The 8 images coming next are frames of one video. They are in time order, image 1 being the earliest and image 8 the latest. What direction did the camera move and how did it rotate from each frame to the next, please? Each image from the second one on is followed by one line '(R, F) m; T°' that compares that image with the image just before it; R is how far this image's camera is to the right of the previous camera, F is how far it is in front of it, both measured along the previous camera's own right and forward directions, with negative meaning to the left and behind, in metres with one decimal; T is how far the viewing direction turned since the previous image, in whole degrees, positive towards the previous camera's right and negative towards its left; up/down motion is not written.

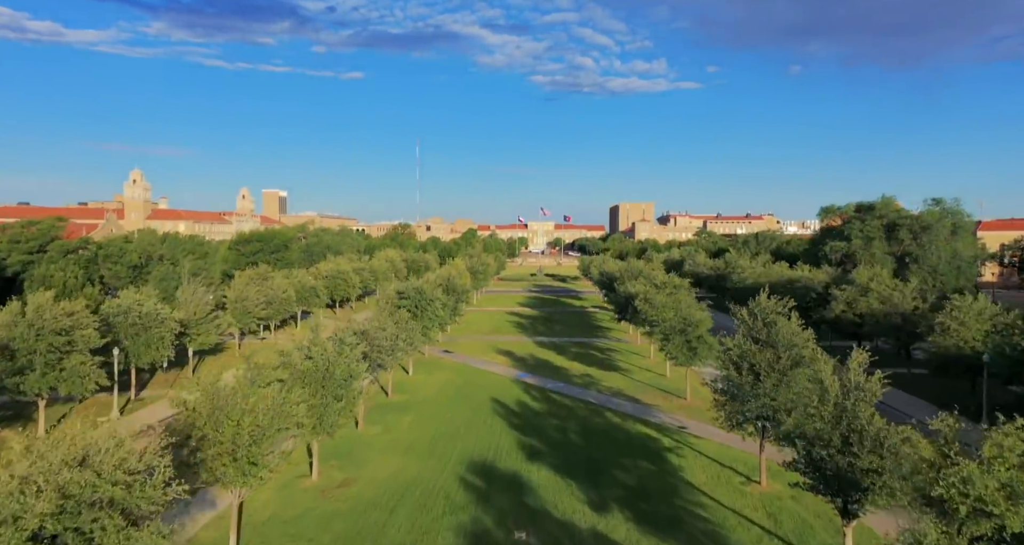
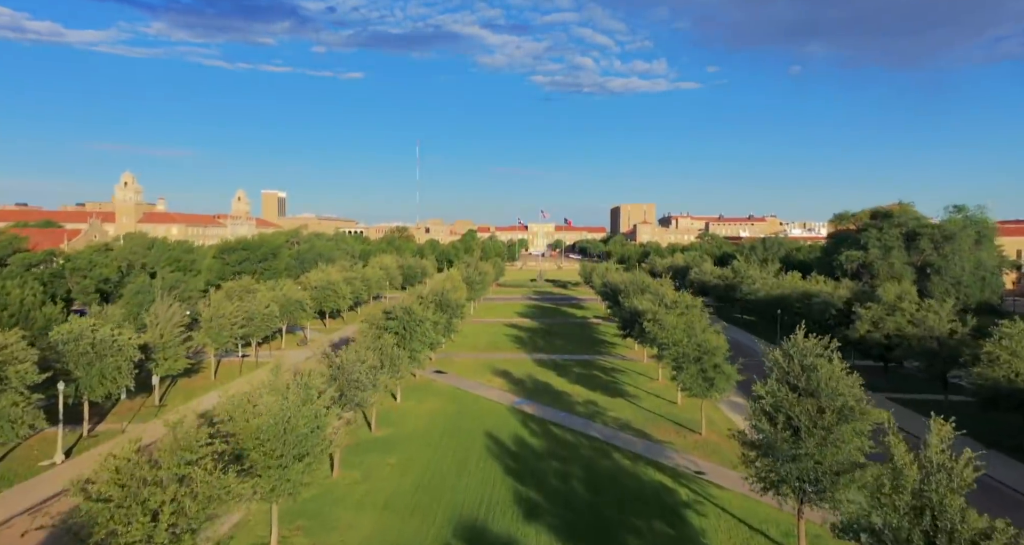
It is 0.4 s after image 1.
(+0.1, +2.0) m; 0°
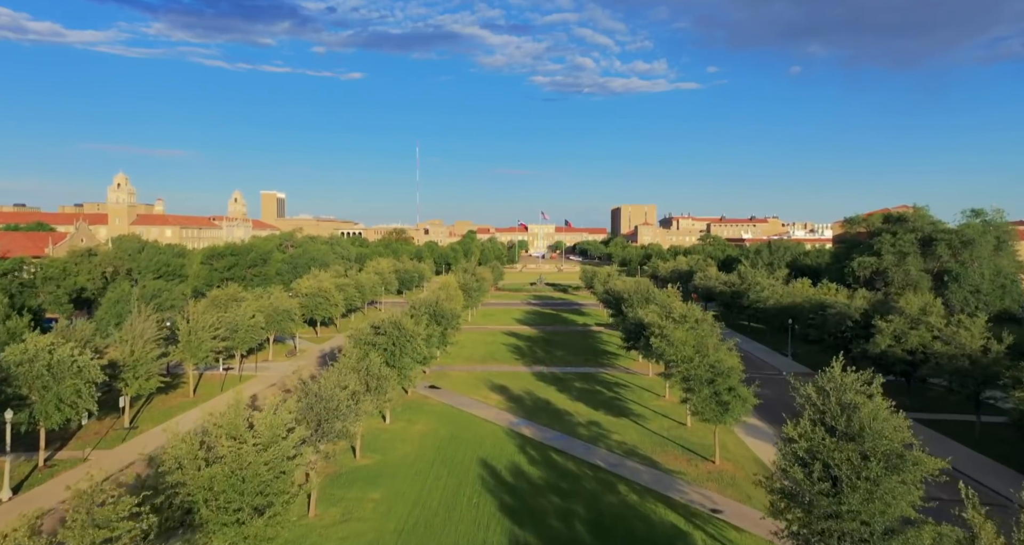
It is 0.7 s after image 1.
(+0.1, +1.5) m; 0°
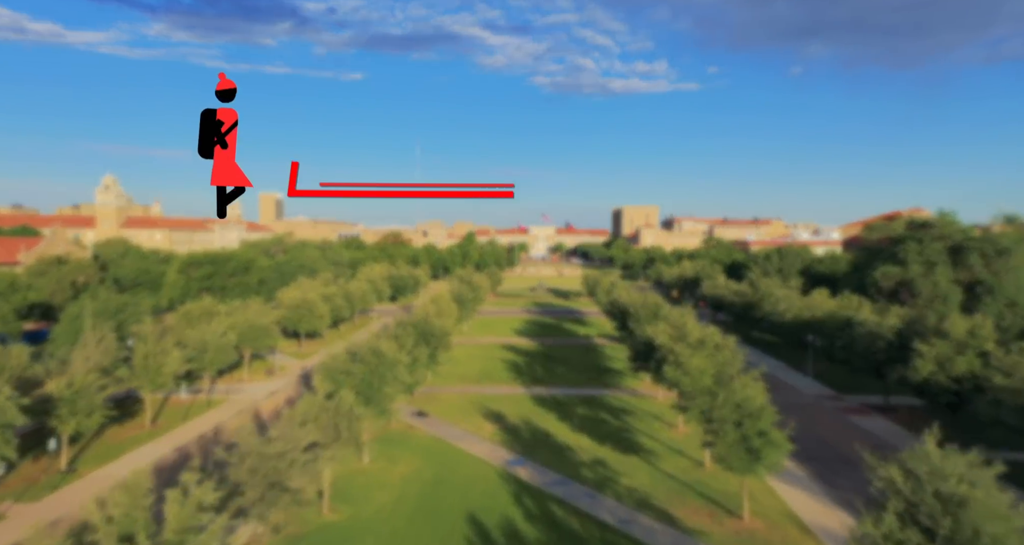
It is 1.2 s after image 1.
(+0.2, +2.5) m; 0°
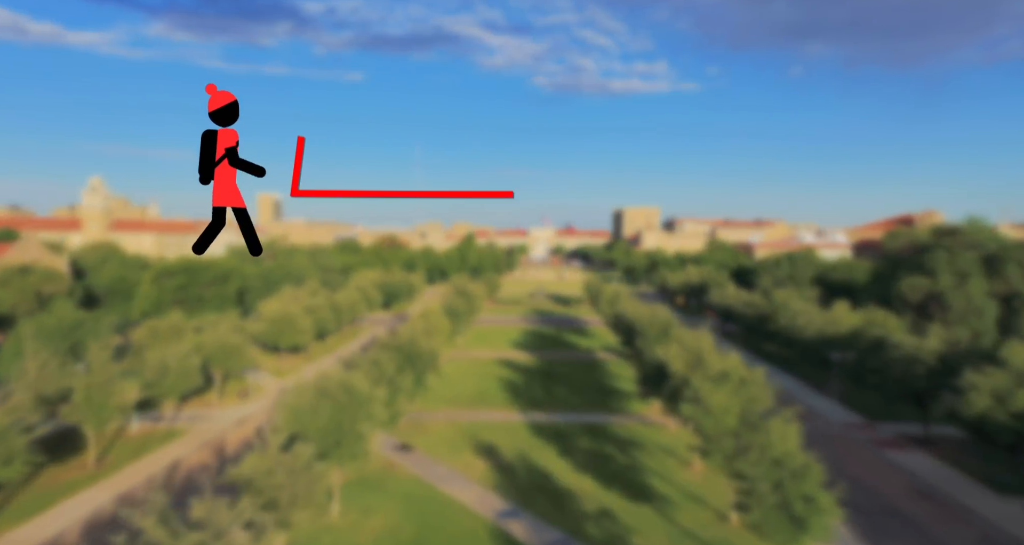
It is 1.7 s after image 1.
(+0.2, +2.6) m; 0°
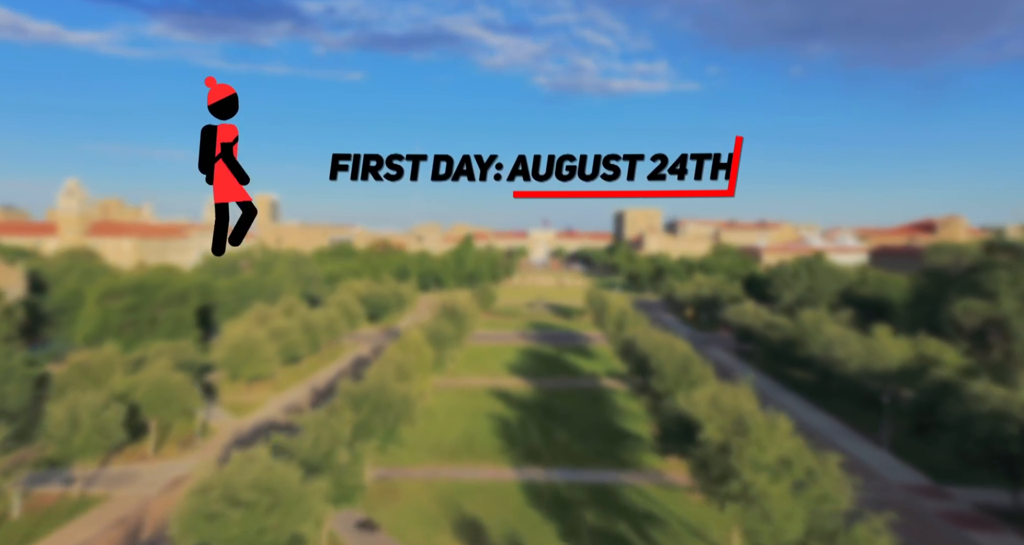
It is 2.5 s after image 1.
(+0.3, +4.2) m; 0°
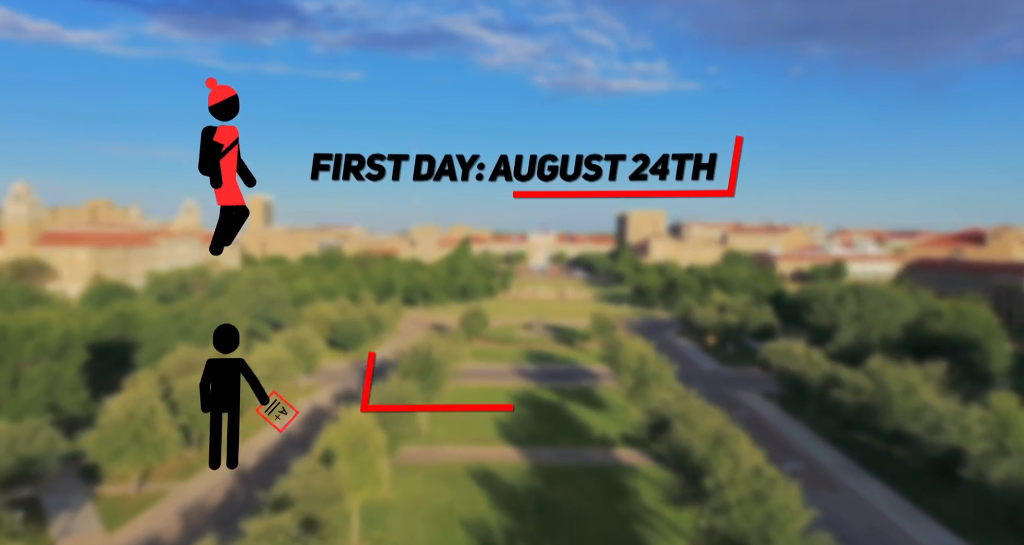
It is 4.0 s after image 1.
(+0.5, +7.9) m; 0°
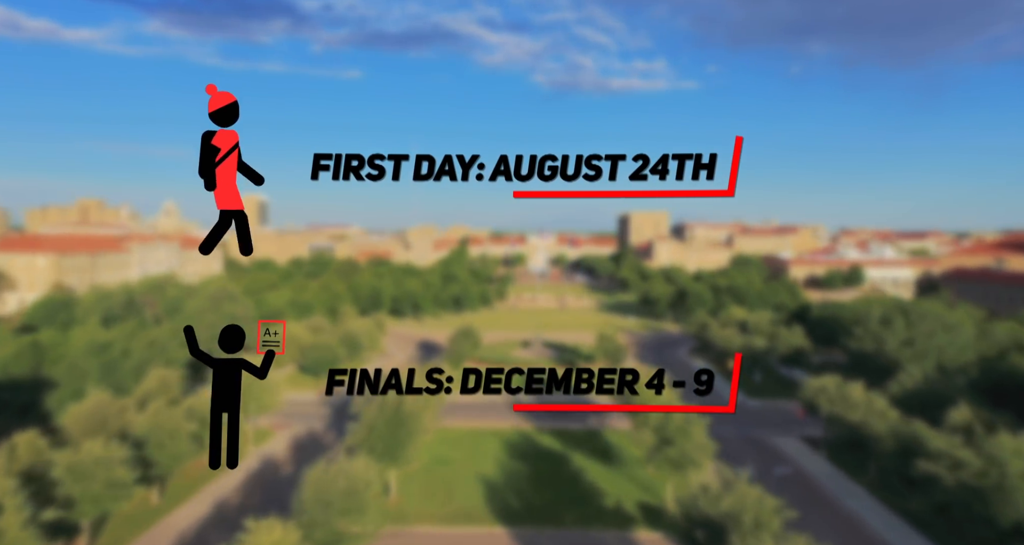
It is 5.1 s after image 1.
(+0.3, +5.9) m; 0°
